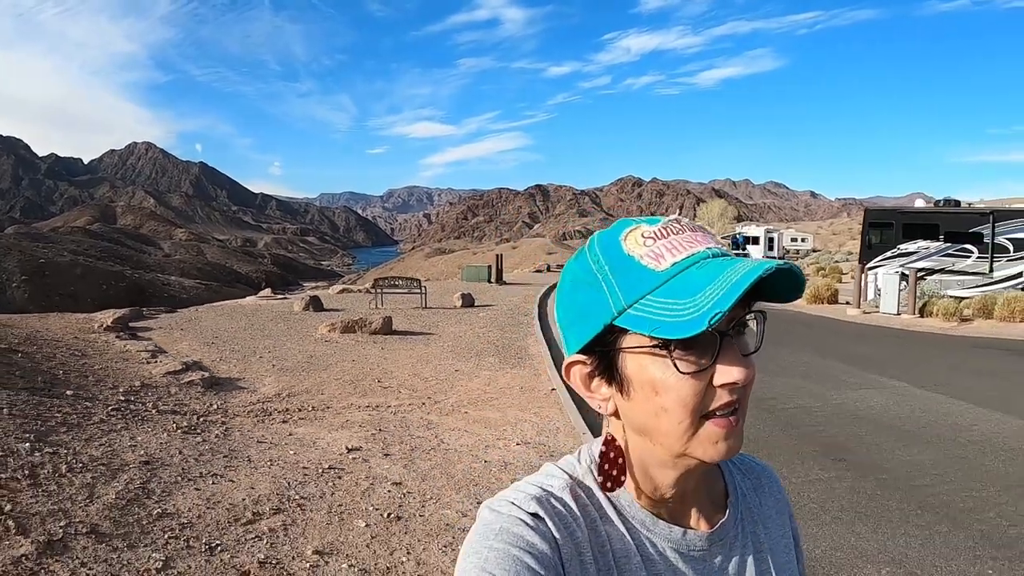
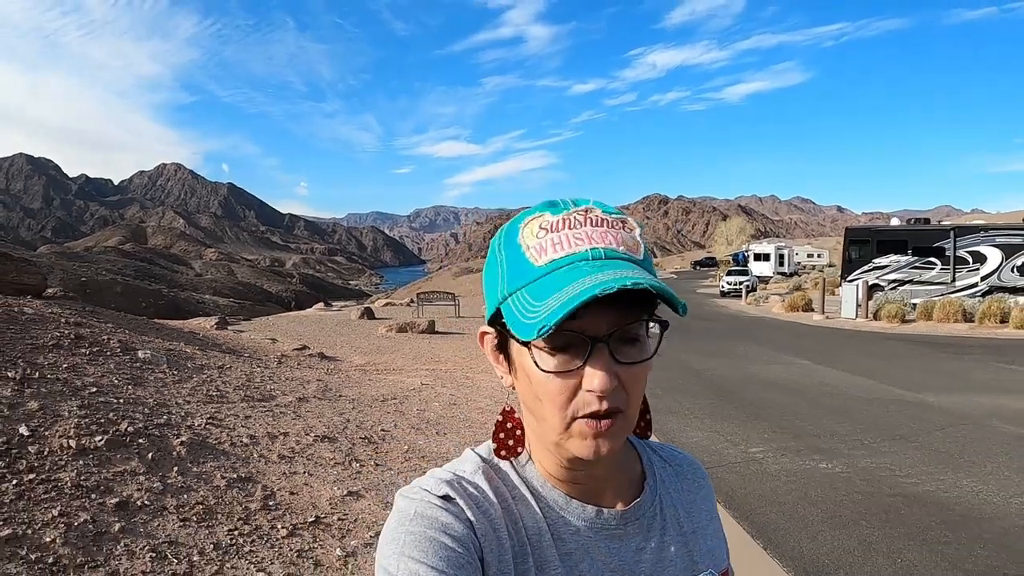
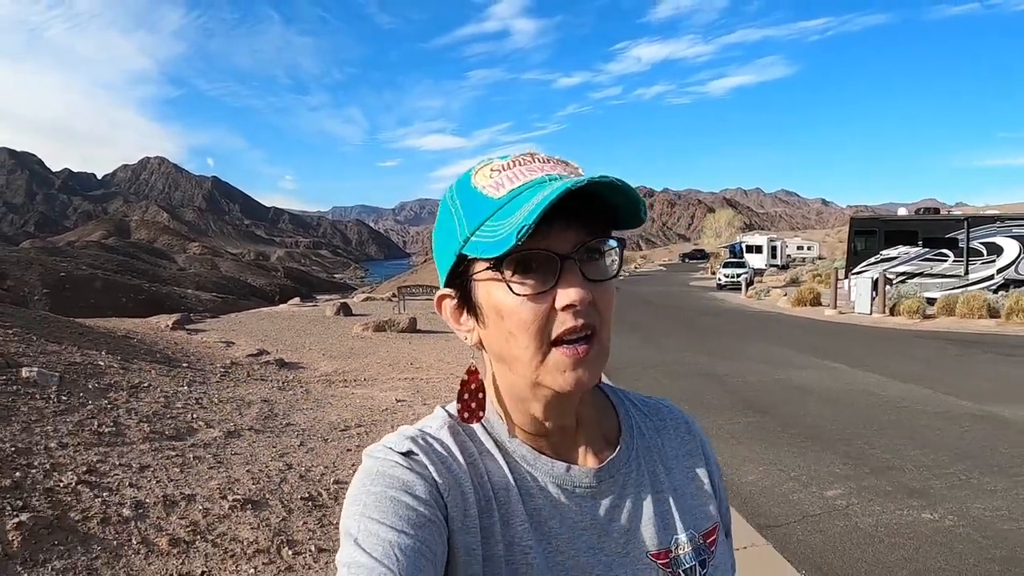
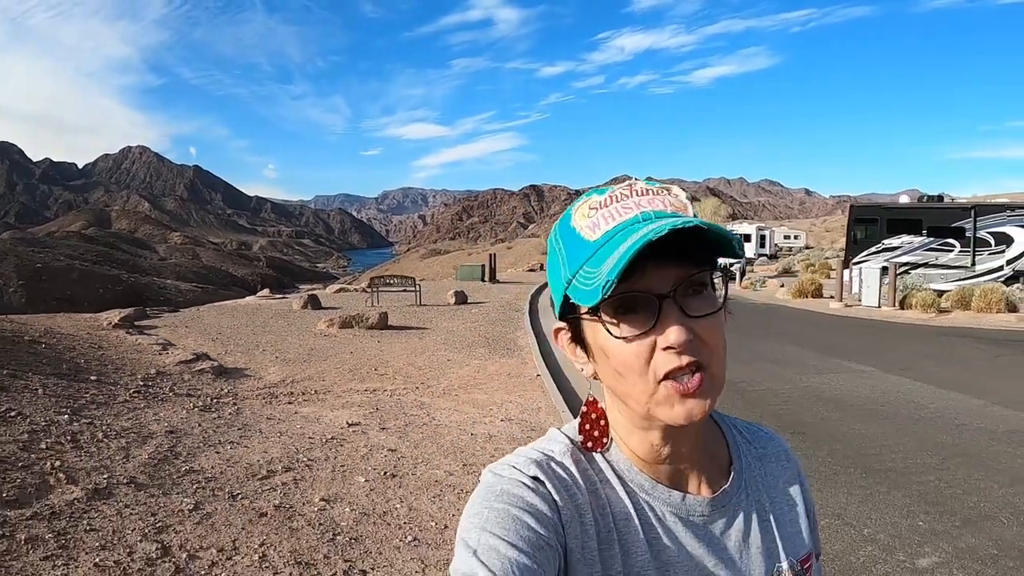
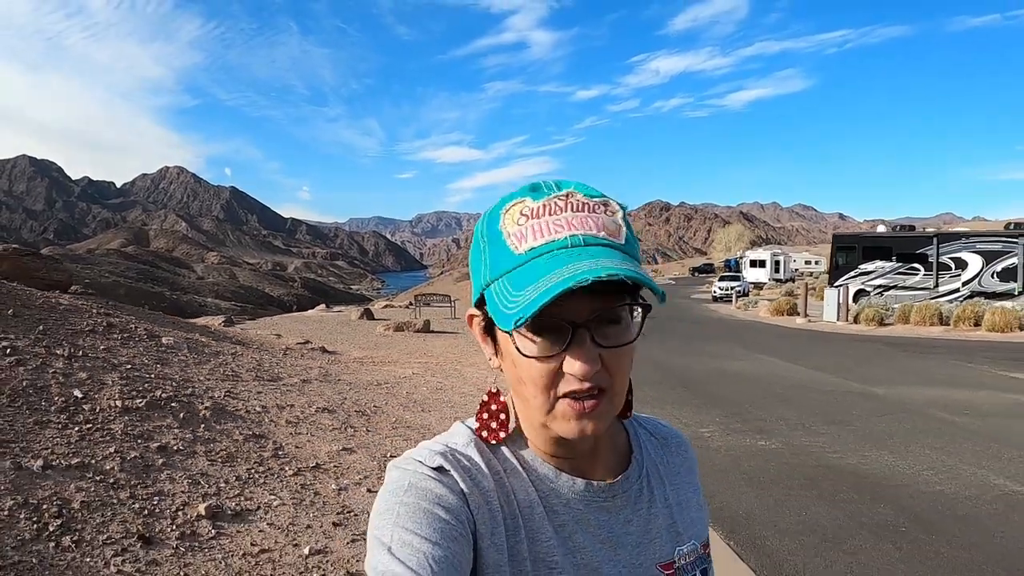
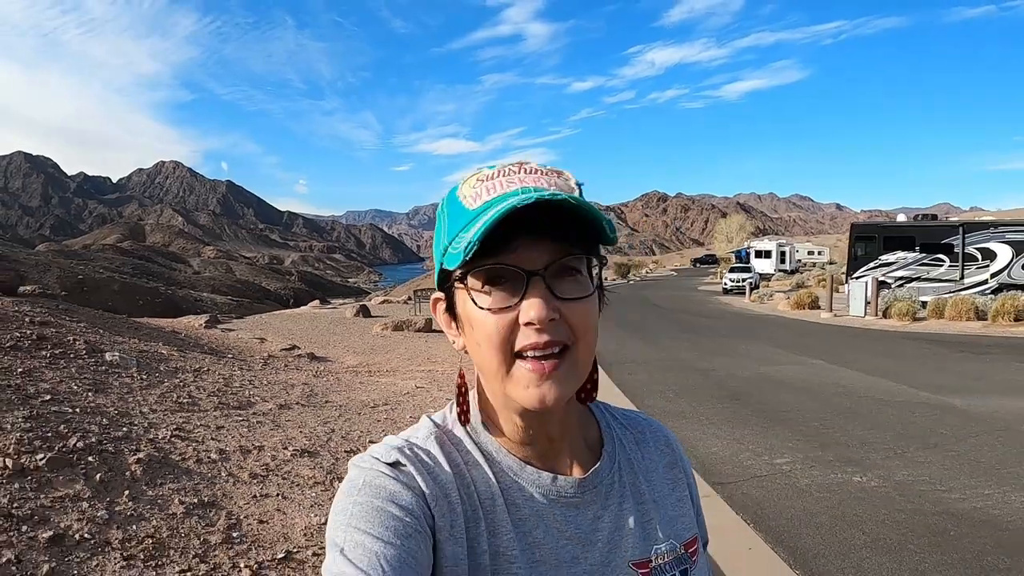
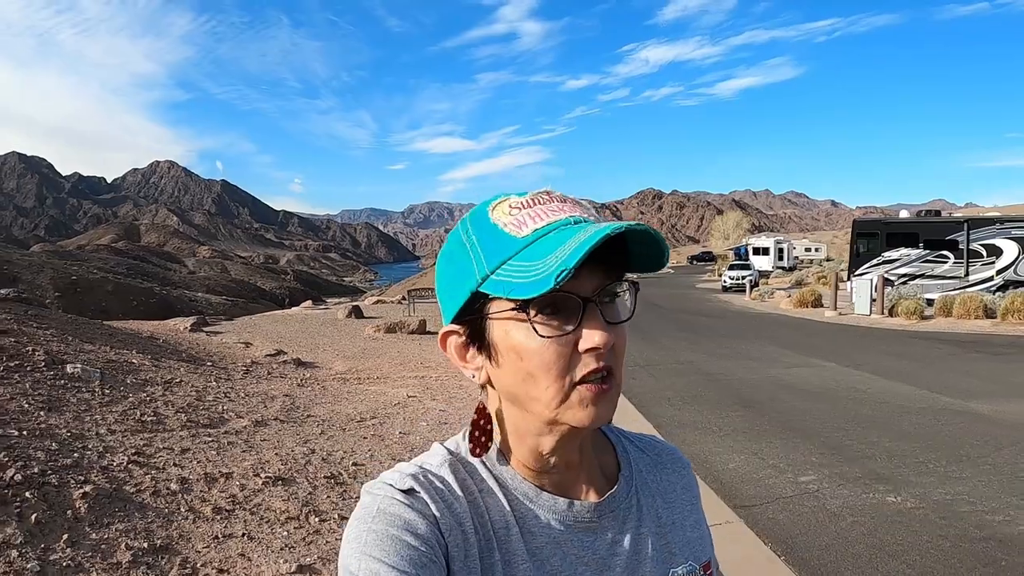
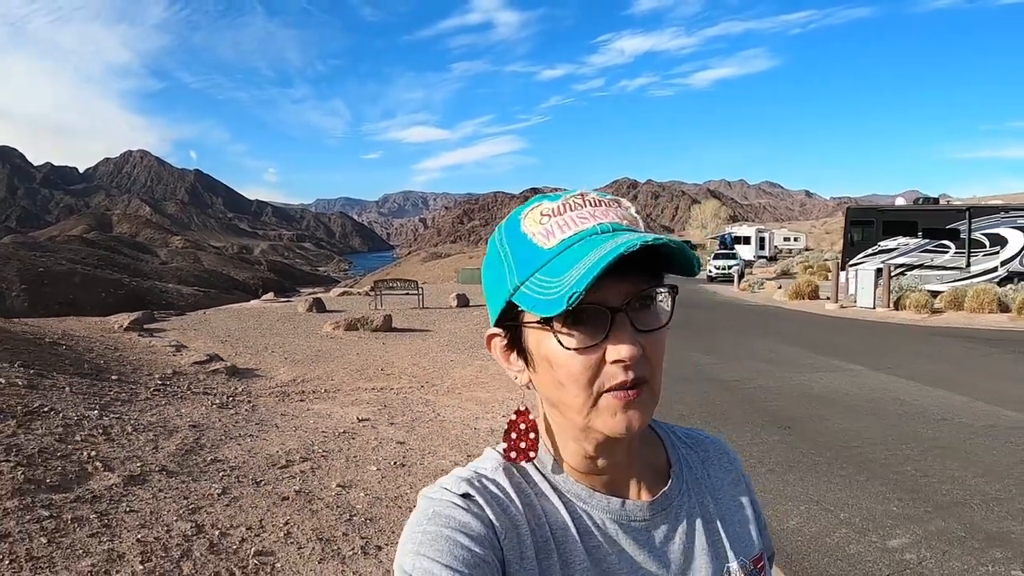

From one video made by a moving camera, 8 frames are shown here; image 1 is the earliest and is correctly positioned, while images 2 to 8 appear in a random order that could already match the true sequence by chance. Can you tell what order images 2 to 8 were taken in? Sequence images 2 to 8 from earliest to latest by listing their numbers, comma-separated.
4, 8, 3, 7, 6, 2, 5
